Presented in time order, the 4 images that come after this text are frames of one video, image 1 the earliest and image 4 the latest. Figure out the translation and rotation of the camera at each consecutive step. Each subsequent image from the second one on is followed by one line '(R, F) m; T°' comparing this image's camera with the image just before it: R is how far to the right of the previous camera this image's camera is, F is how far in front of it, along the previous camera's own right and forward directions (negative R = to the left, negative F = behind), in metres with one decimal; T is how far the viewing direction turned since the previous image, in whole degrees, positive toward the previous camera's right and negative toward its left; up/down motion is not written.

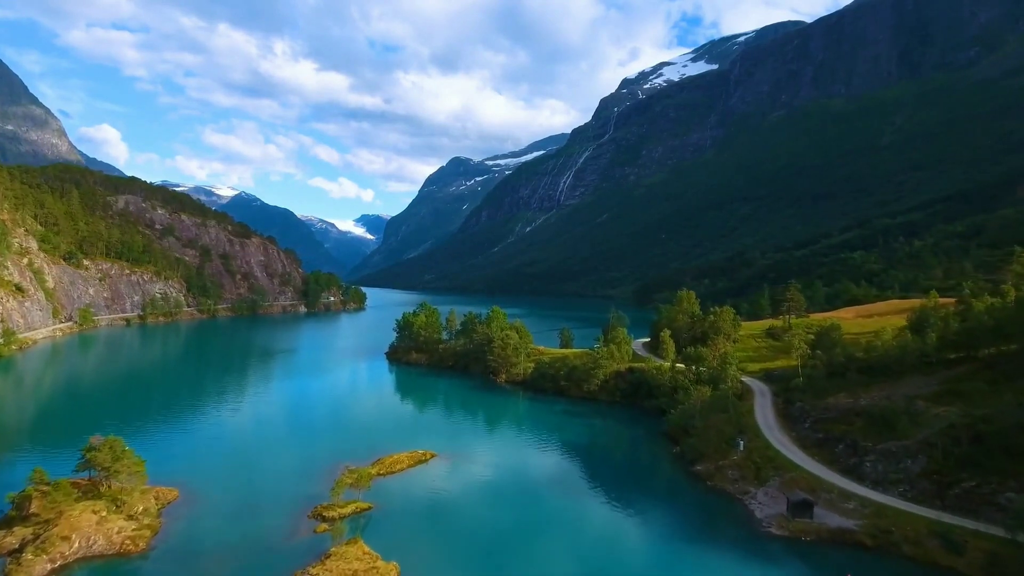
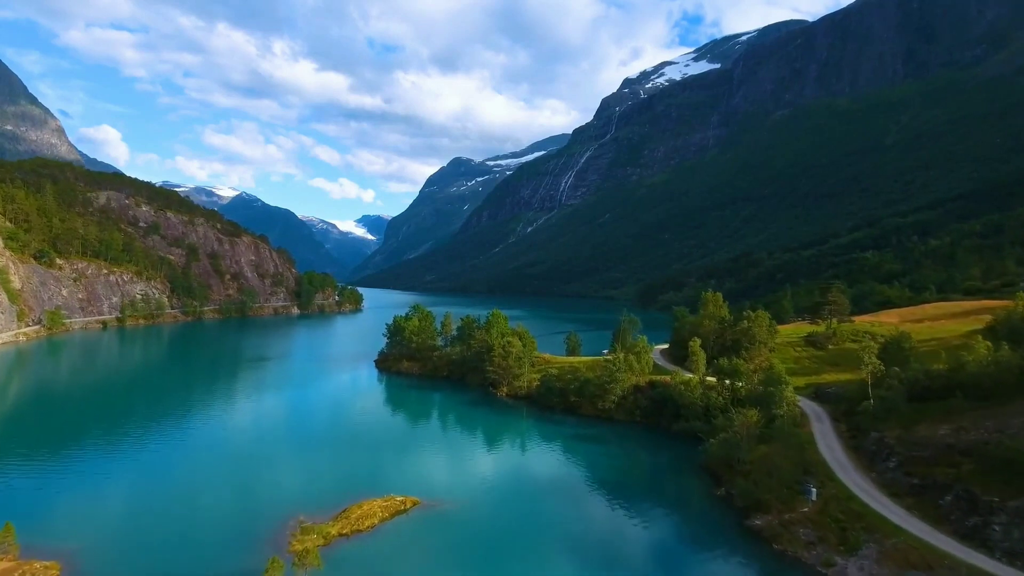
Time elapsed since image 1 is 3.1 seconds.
(-0.2, +10.7) m; 0°
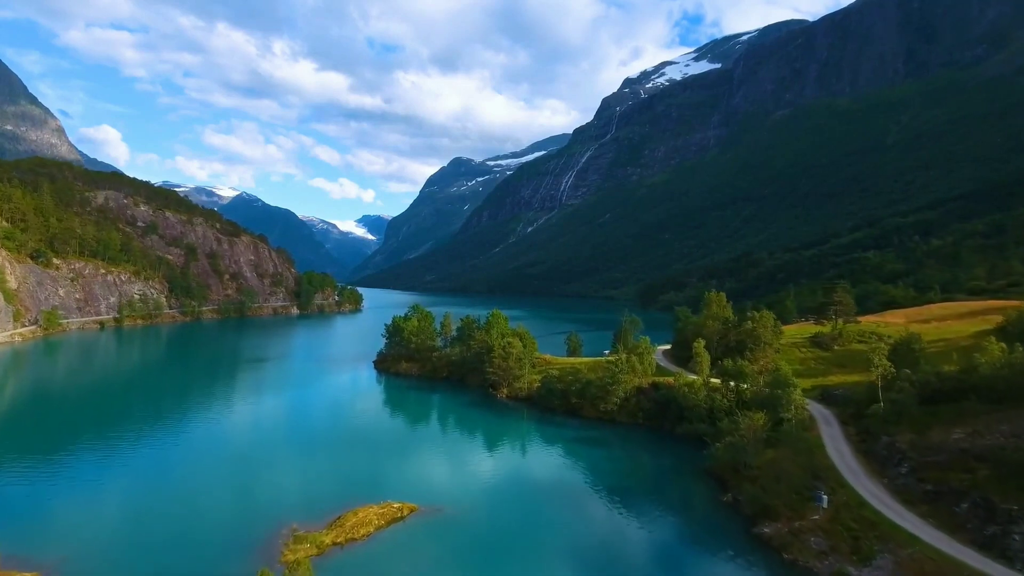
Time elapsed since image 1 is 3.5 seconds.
(0.0, +1.2) m; 0°
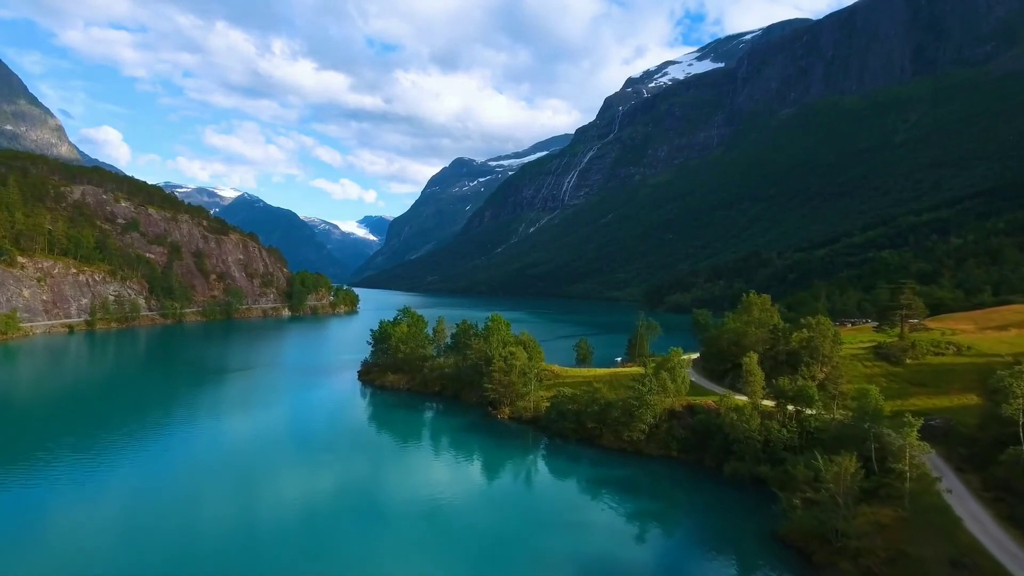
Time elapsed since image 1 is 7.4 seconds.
(-0.1, +12.1) m; 0°
